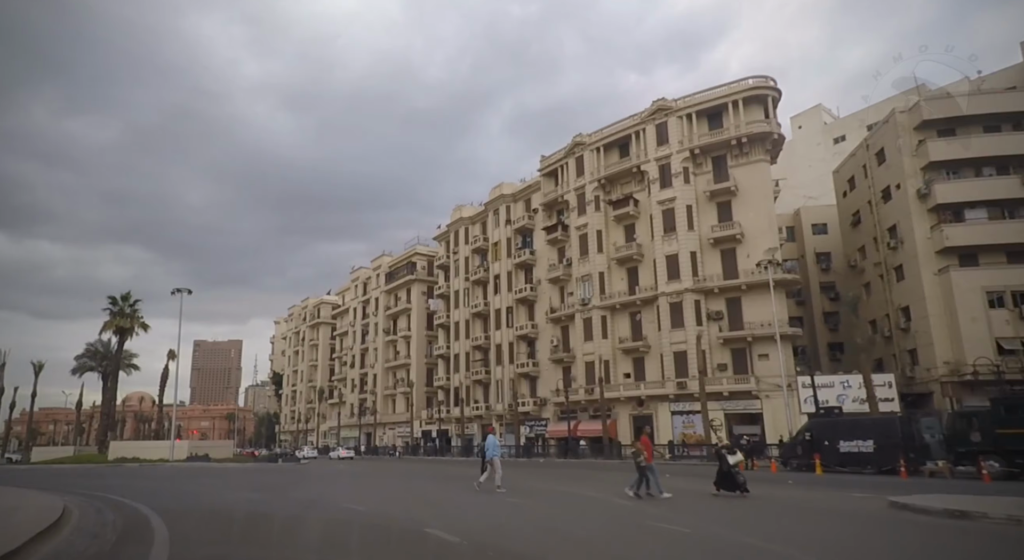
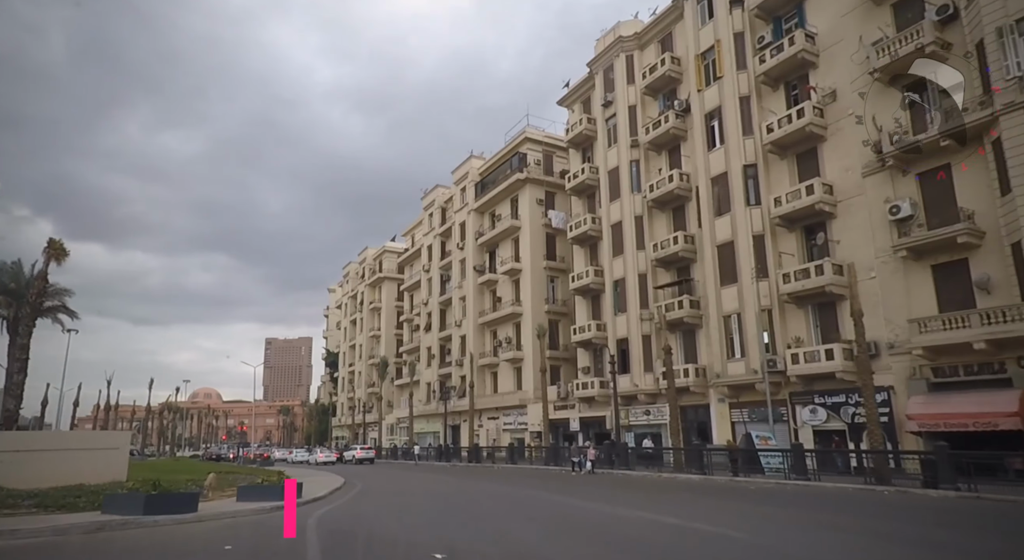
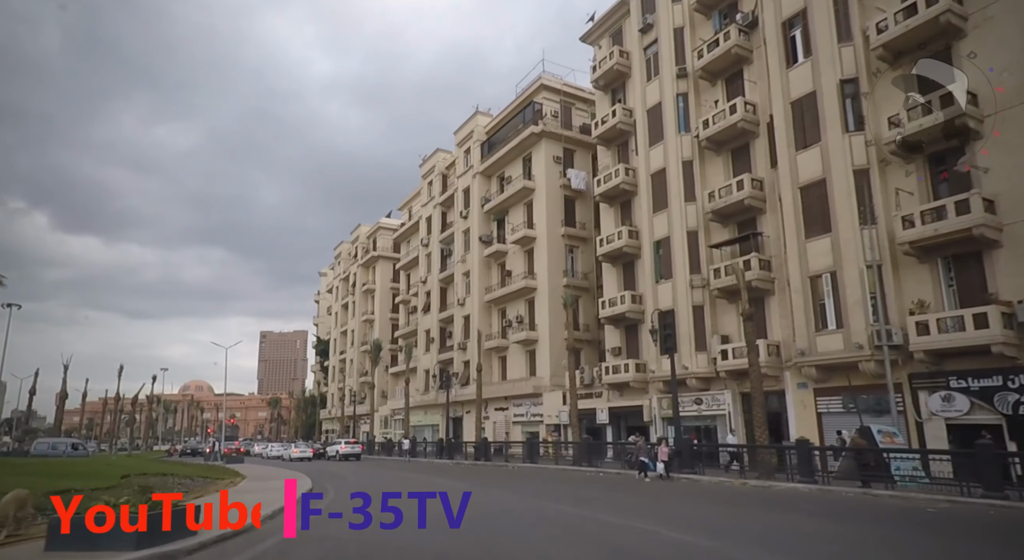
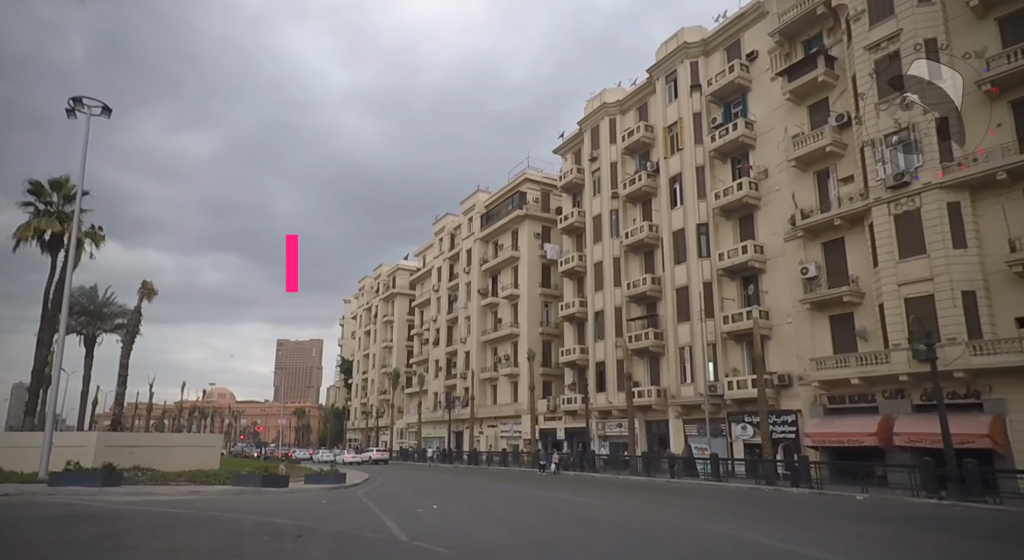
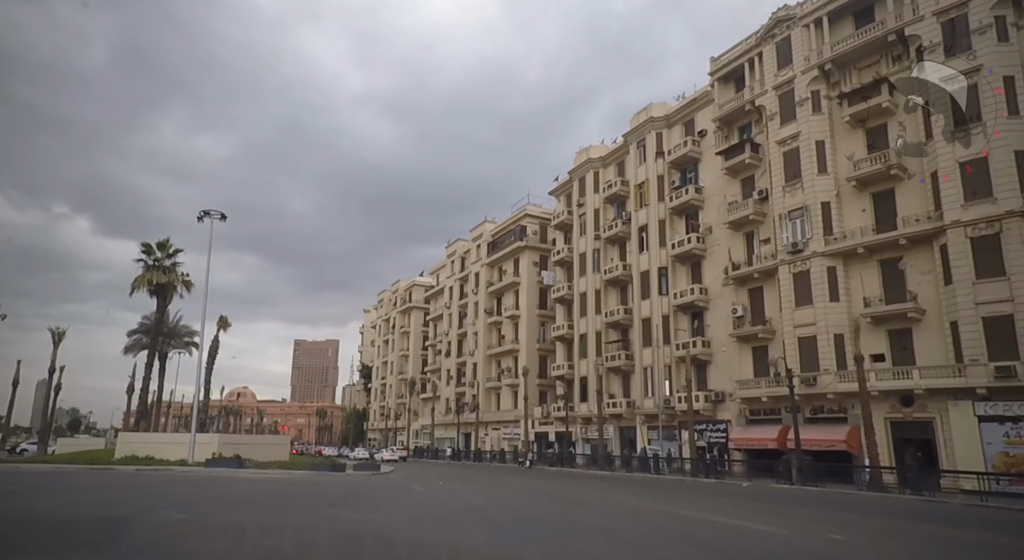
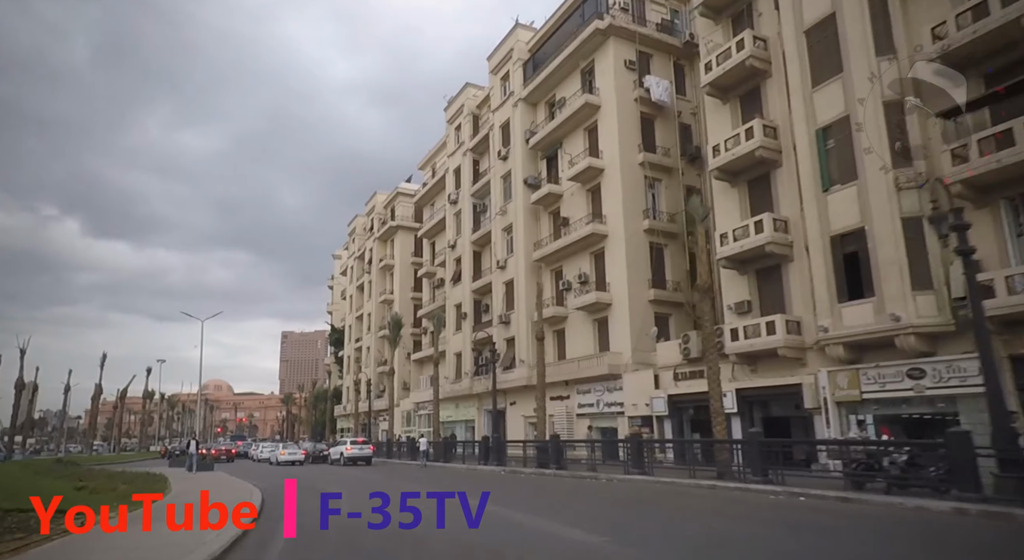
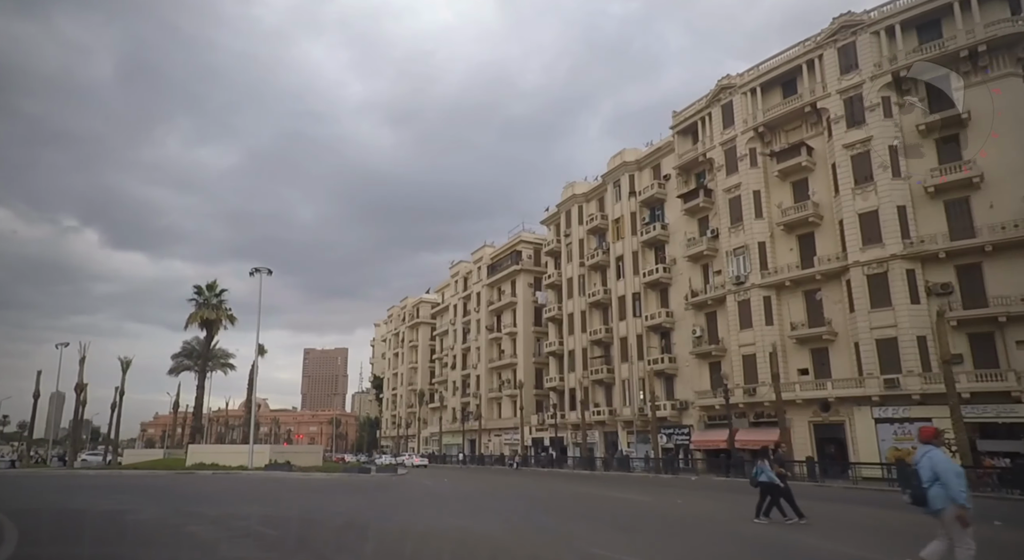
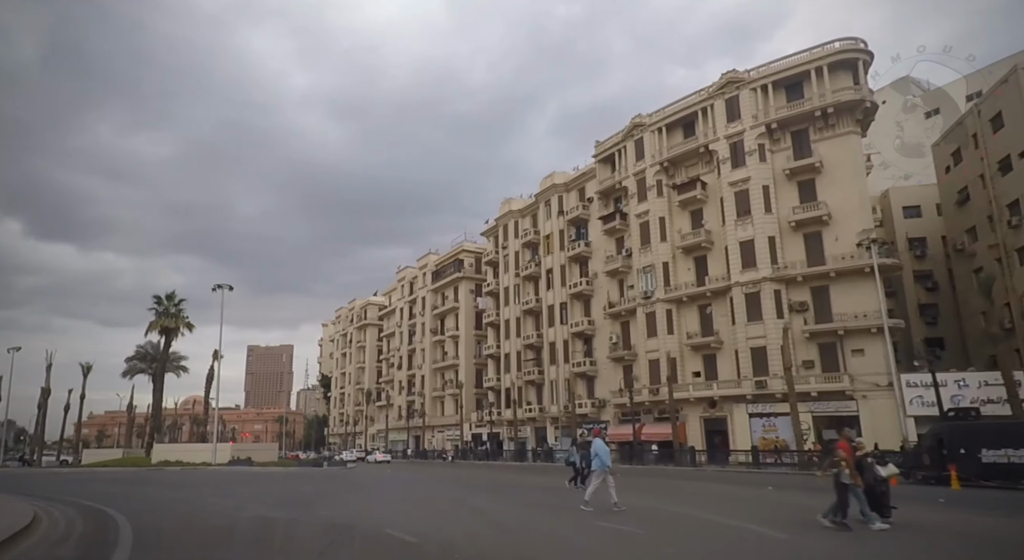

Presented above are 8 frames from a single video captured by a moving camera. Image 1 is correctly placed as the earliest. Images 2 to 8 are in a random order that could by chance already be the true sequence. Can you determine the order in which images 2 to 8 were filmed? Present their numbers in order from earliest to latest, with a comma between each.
8, 7, 5, 4, 2, 3, 6
